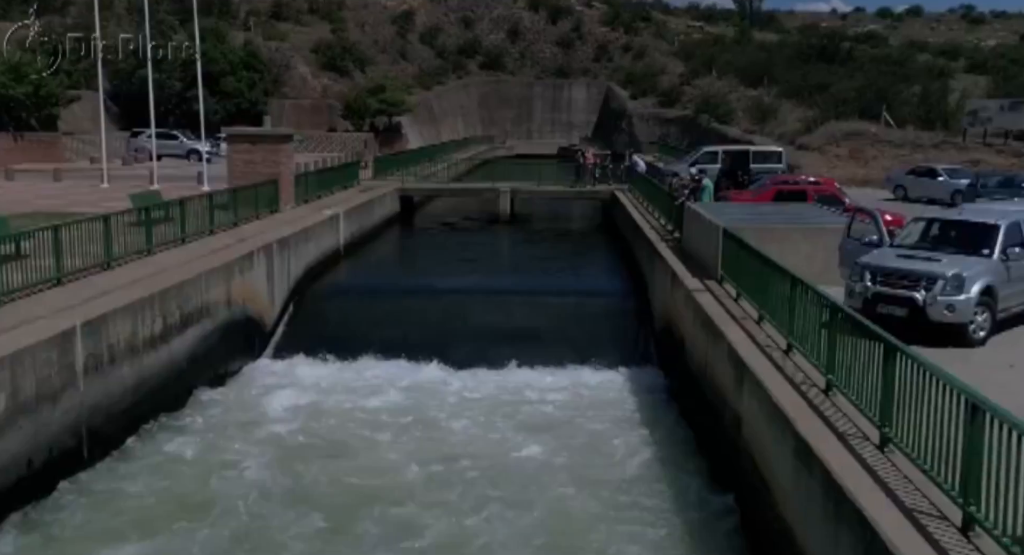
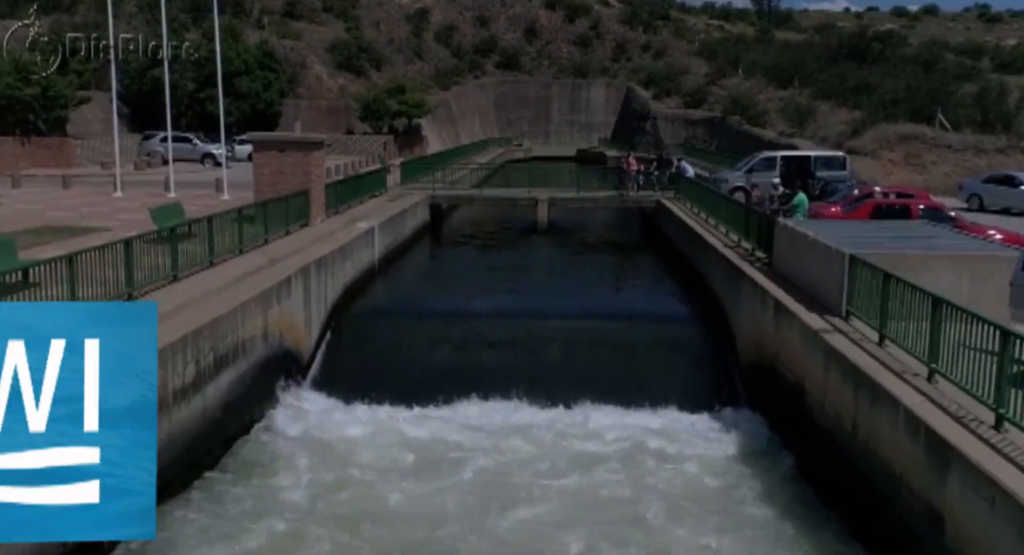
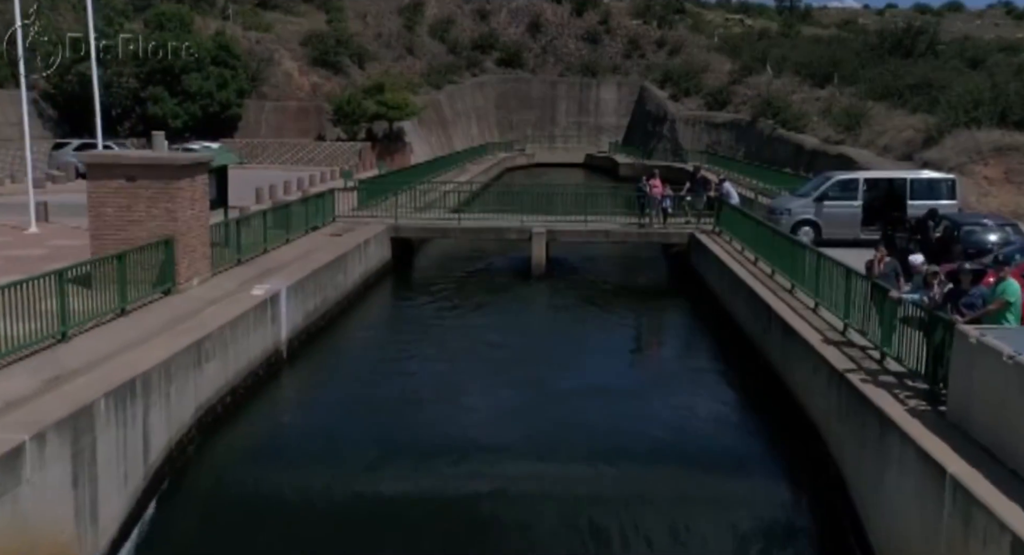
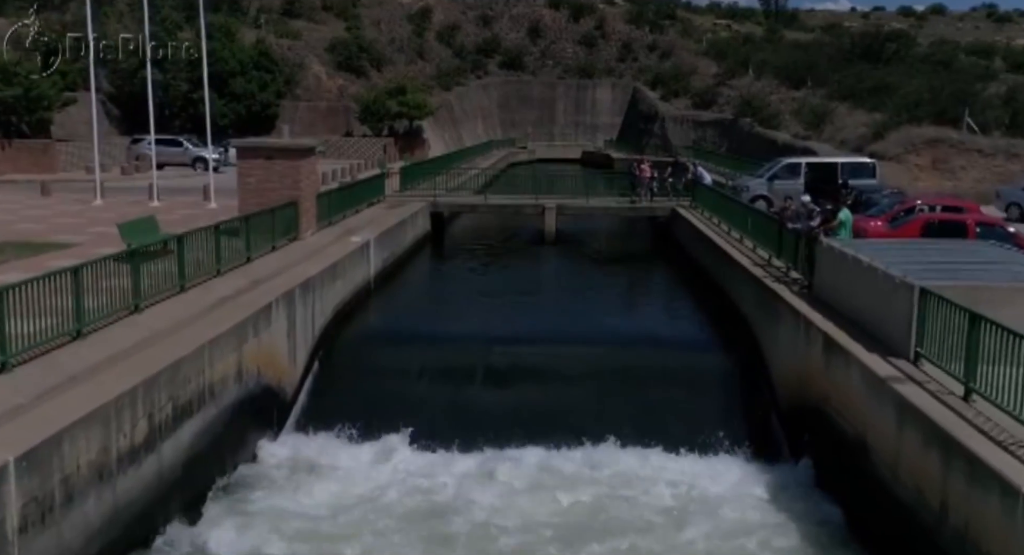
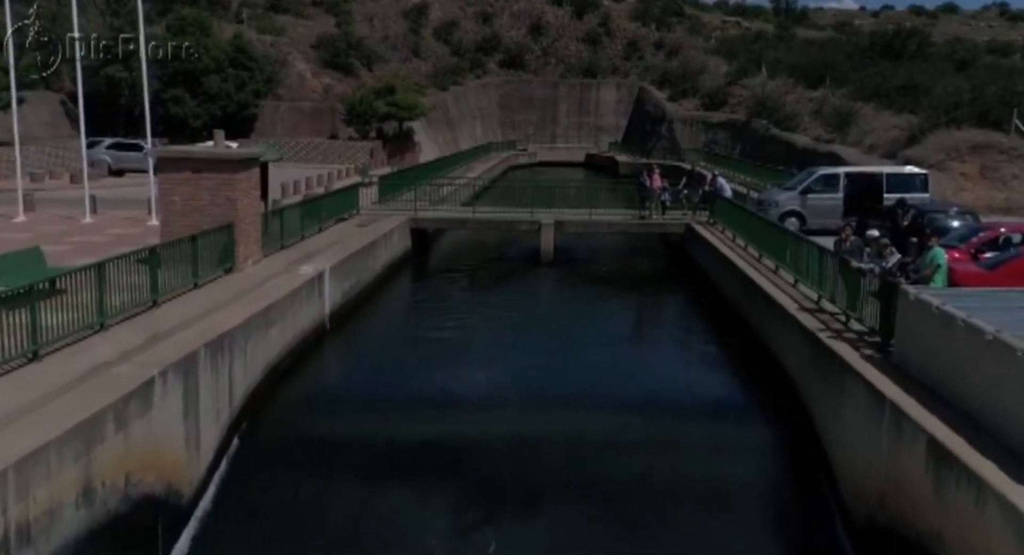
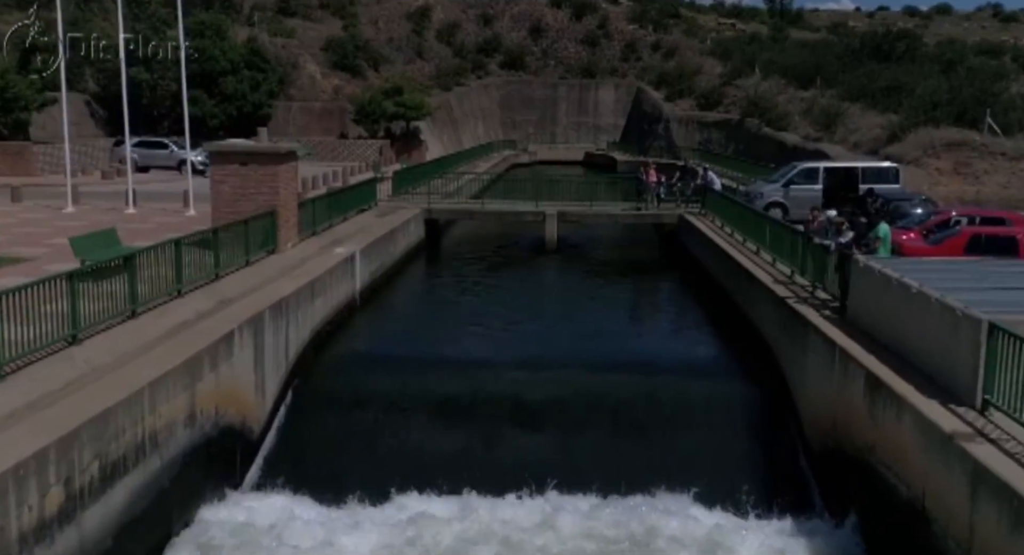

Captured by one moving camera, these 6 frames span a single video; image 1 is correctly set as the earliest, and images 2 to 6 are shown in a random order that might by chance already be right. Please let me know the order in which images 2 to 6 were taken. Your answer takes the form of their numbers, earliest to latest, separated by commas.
2, 4, 6, 5, 3
